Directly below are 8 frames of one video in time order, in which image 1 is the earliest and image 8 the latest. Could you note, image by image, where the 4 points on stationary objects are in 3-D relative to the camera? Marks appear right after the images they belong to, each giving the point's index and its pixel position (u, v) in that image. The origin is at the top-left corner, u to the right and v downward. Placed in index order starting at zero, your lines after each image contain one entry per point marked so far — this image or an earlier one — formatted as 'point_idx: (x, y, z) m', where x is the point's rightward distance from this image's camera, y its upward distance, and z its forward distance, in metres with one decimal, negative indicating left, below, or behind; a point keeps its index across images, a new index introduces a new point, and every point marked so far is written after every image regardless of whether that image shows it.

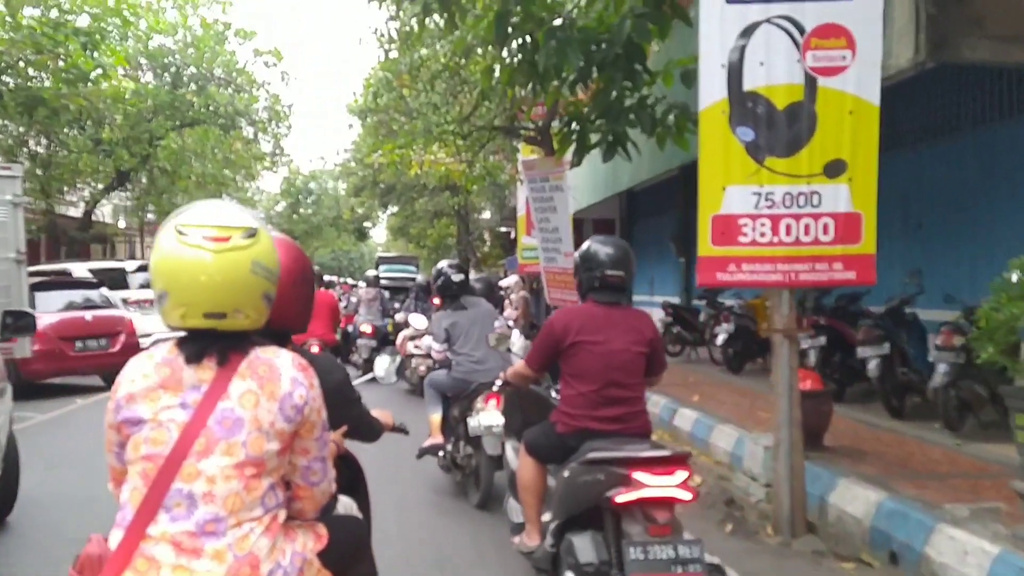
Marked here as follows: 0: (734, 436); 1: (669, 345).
0: (+1.7, -1.1, +6.3) m
1: (+2.3, -0.8, +12.1) m
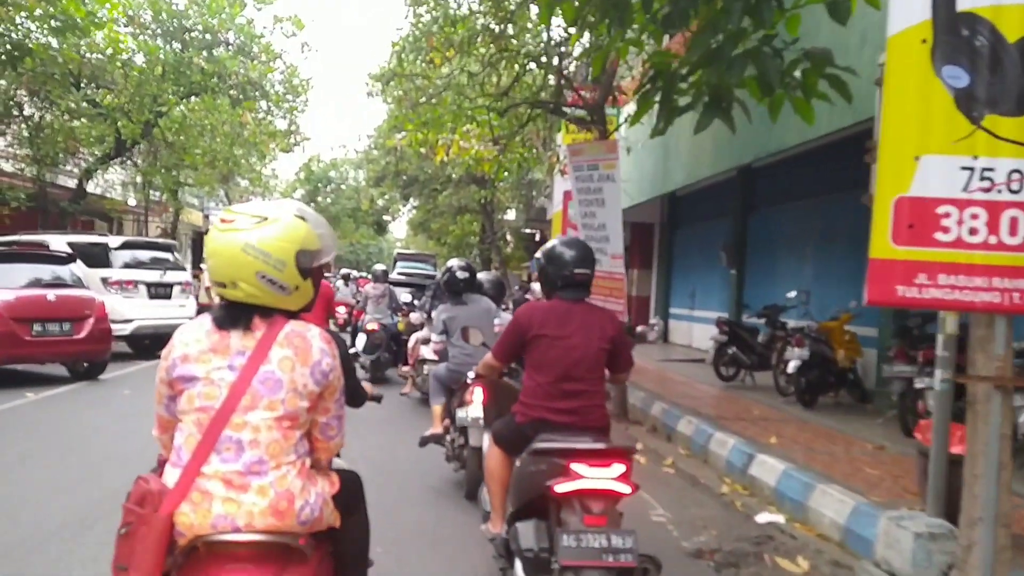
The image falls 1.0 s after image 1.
0: (+1.9, -1.2, +4.8) m
1: (+2.6, -1.0, +10.6) m
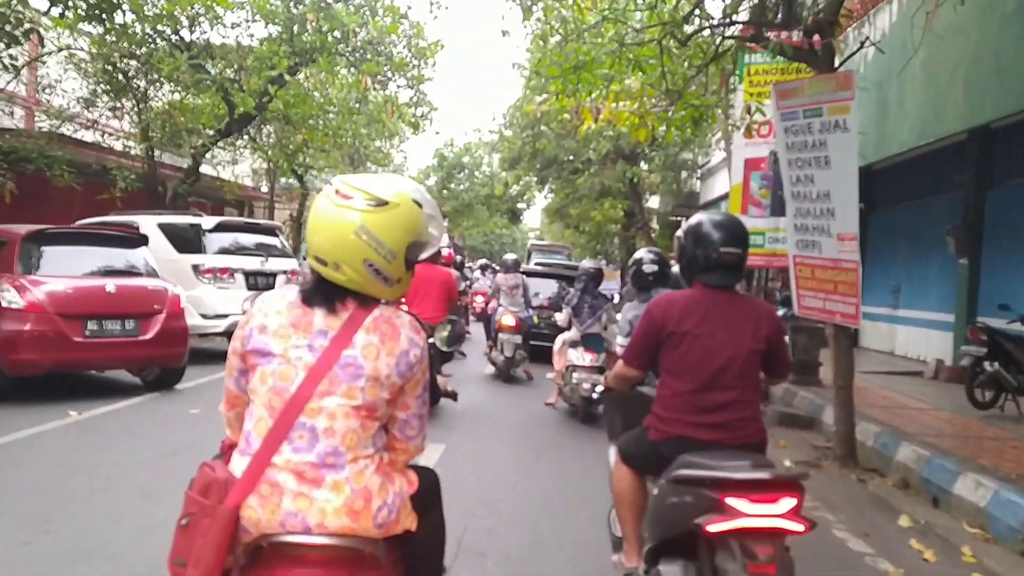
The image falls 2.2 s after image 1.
0: (+2.6, -1.2, +2.2) m
1: (+4.3, -0.9, +7.8) m
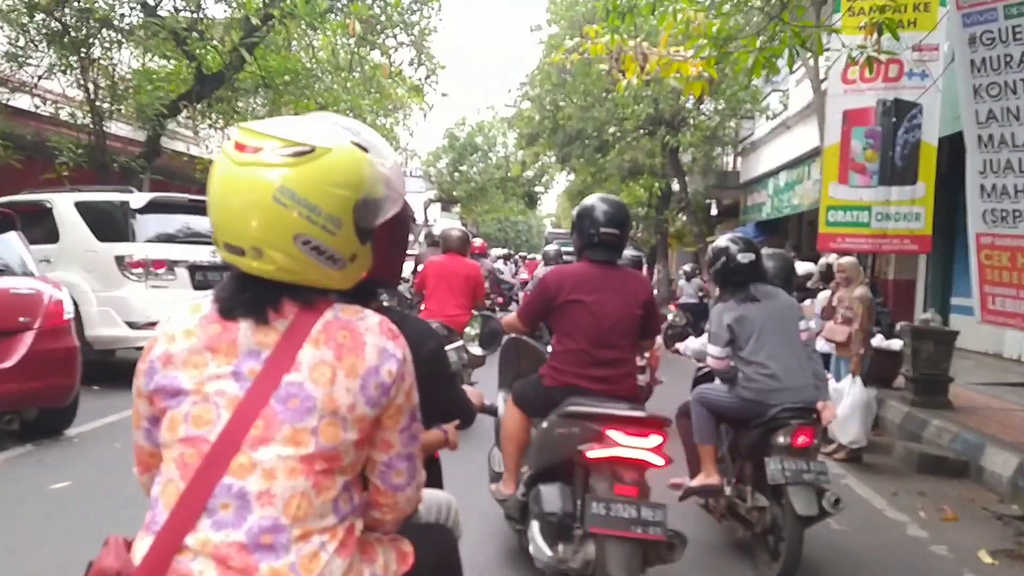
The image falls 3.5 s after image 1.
0: (+2.8, -1.3, 0.0) m
1: (+4.5, -0.9, +5.6) m
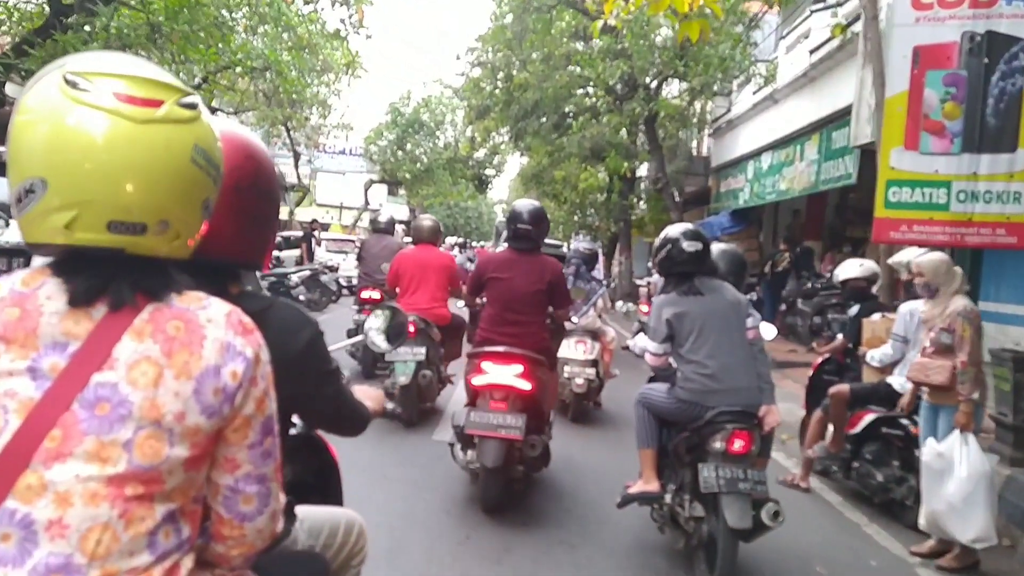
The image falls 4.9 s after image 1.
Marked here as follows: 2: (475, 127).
0: (+2.8, -1.4, -2.1) m
1: (+4.2, -1.0, +3.6) m
2: (-0.9, +3.8, +20.0) m
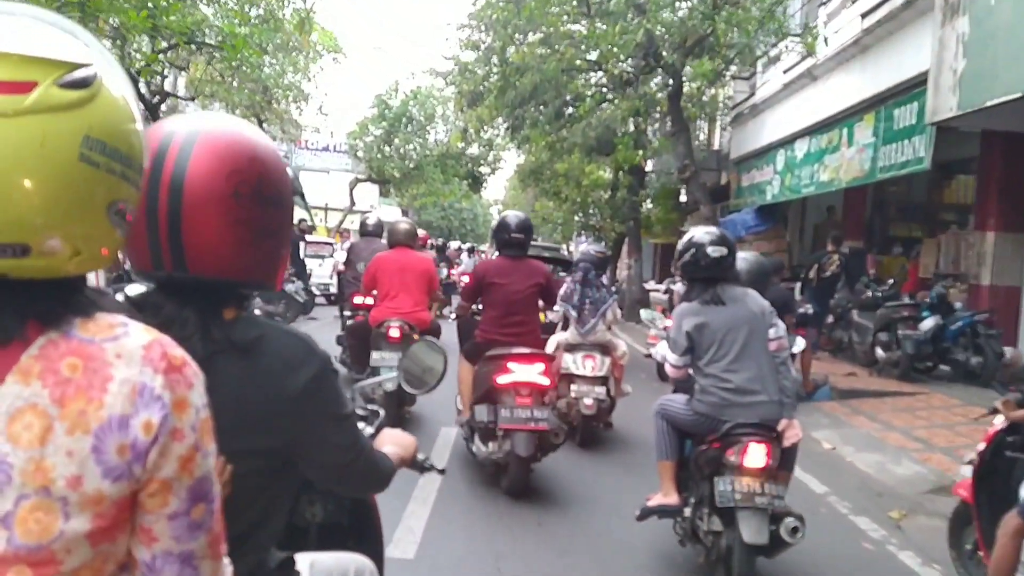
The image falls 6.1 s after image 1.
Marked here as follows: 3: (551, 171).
0: (+2.8, -1.5, -3.9) m
1: (+4.2, -1.0, +1.7) m
2: (-1.0, +3.6, +18.1) m
3: (+0.9, +2.6, +19.1) m
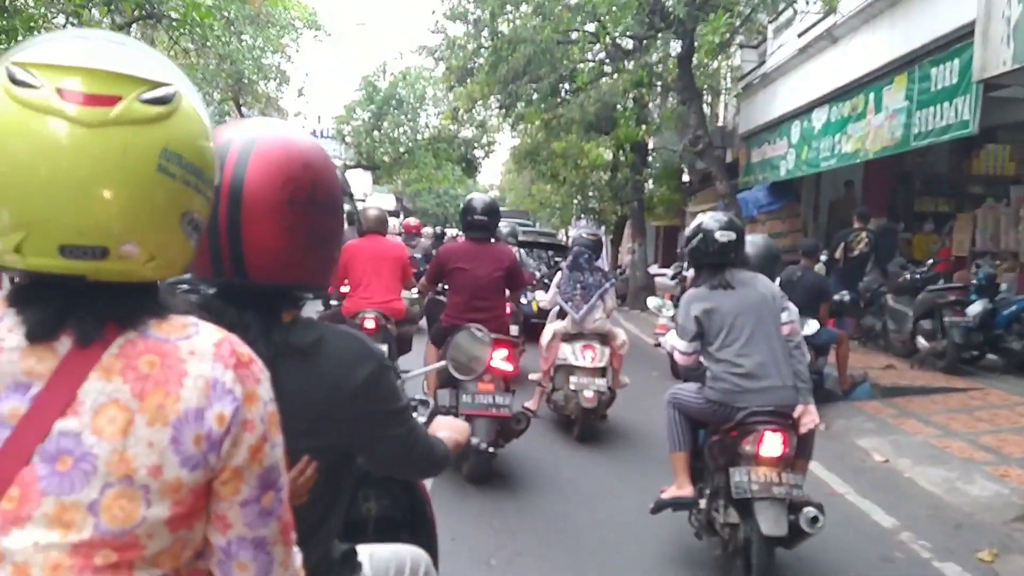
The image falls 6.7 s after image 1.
0: (+2.8, -1.5, -4.9) m
1: (+4.2, -1.0, +0.8) m
2: (-1.1, +3.9, +17.1) m
3: (+0.8, +2.9, +18.1) m
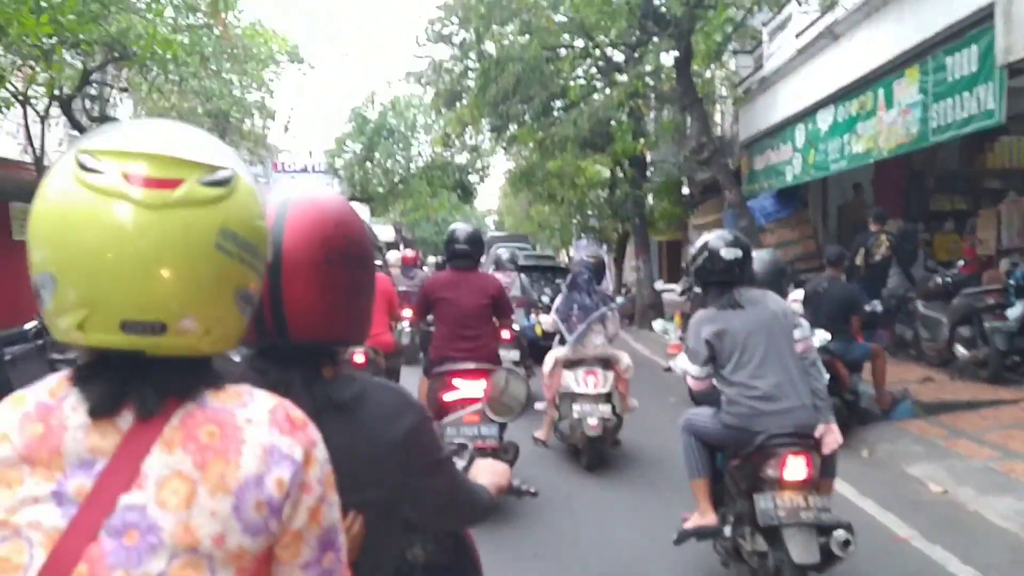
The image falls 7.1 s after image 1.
0: (+2.9, -1.3, -5.5) m
1: (+4.2, -0.8, +0.2) m
2: (-1.3, +3.3, +16.7) m
3: (+0.7, +2.4, +17.6) m
